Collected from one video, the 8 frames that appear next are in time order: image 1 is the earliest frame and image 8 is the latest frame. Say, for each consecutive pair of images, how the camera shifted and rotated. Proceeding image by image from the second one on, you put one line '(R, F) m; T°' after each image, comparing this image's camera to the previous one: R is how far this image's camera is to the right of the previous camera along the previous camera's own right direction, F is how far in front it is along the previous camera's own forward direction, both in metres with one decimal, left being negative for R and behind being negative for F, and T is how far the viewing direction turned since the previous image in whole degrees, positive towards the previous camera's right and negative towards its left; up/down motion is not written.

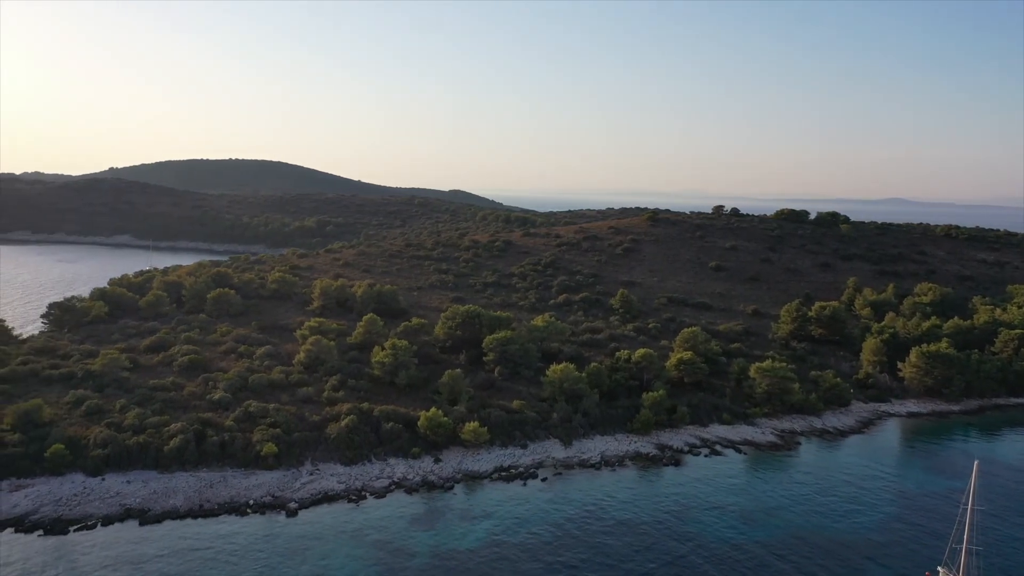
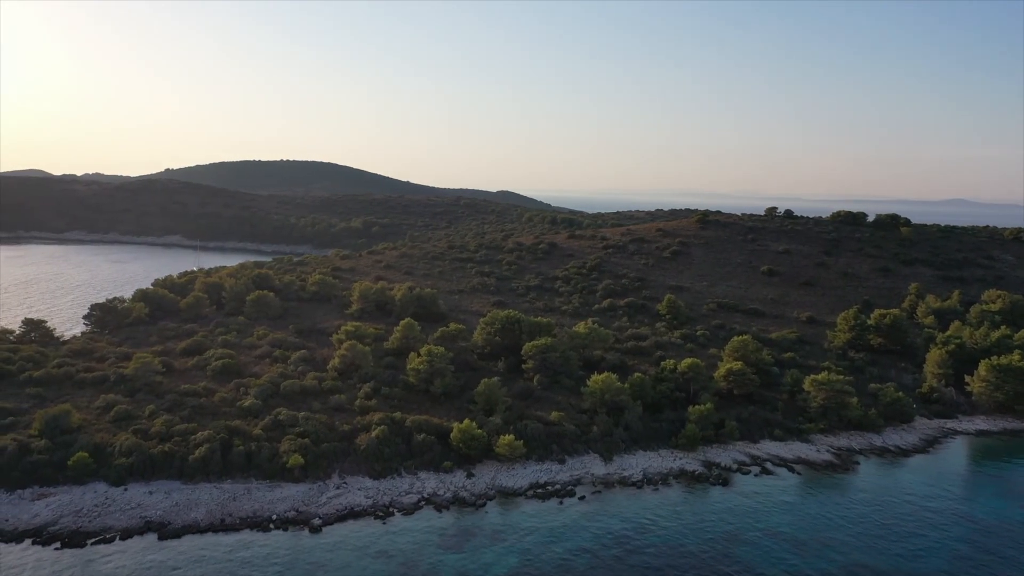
(+0.3, +1.2) m; -3°
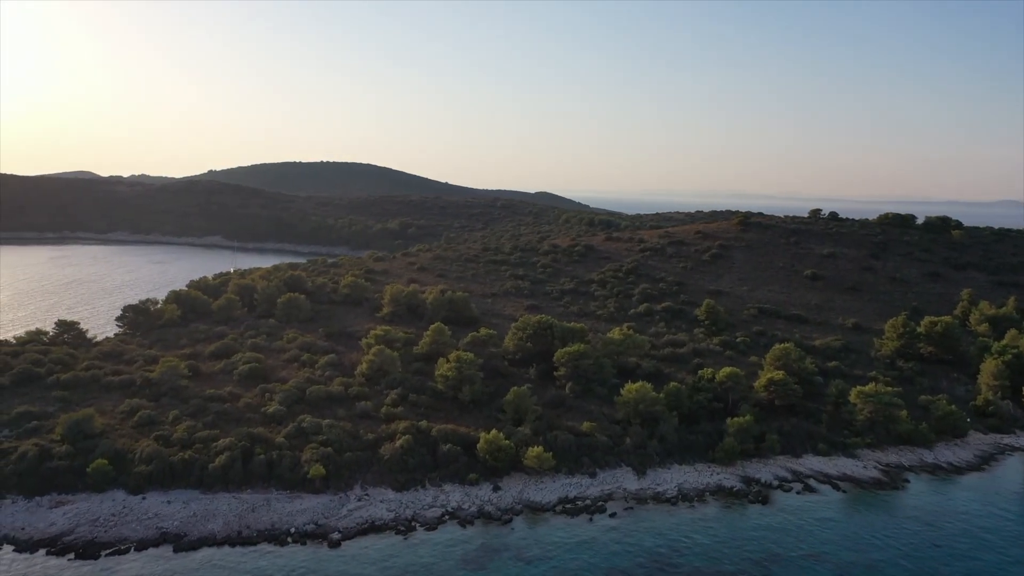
(+0.2, +0.9) m; -3°
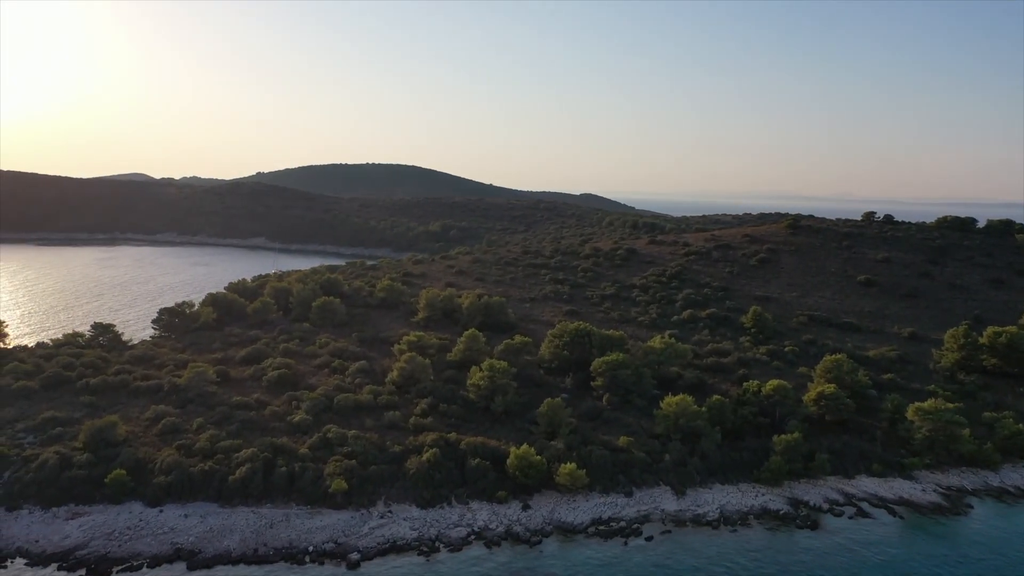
(+0.3, +1.1) m; -3°
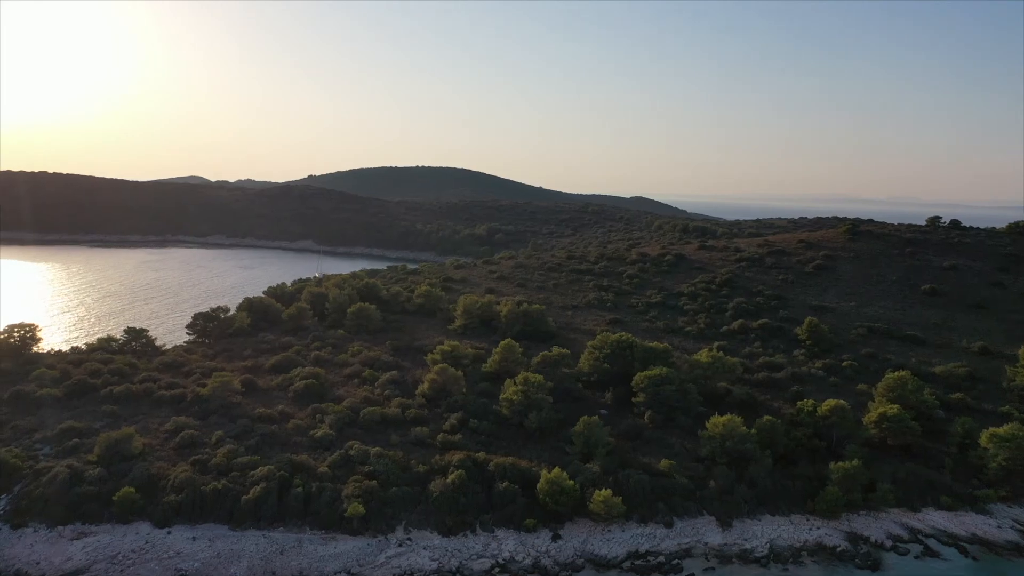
(+0.4, +1.5) m; -4°
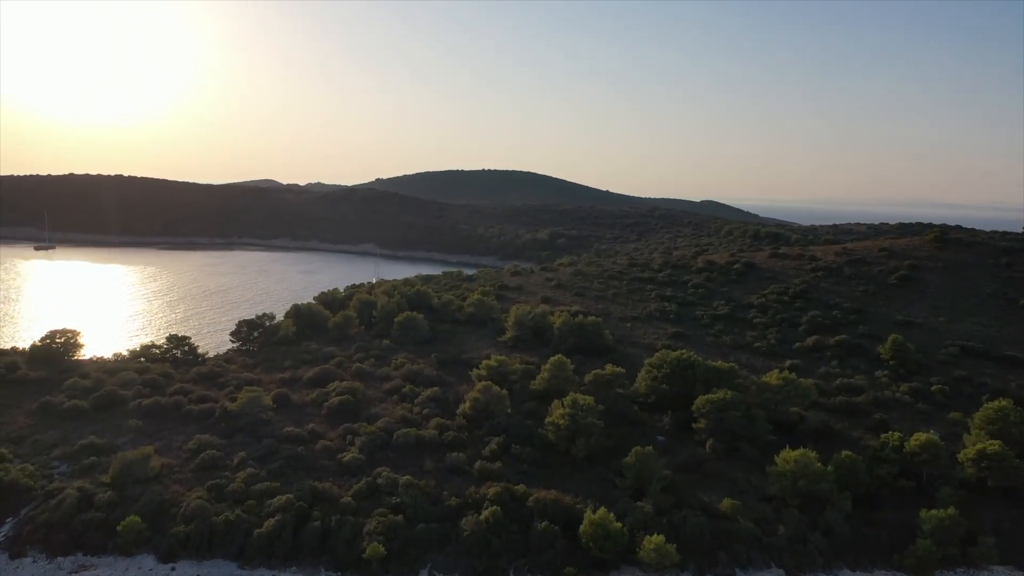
(+0.5, +2.1) m; -5°
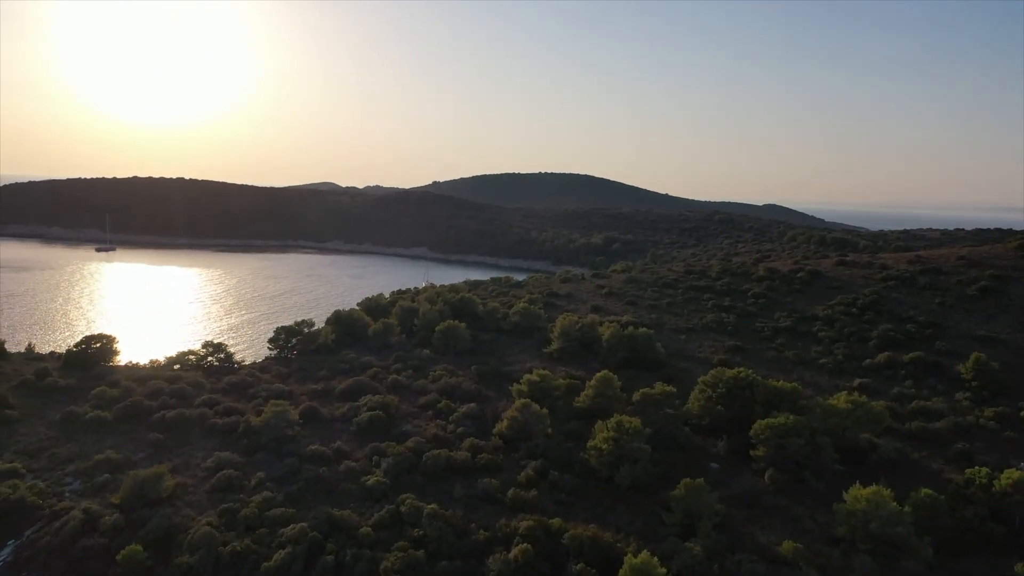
(+0.5, +1.8) m; -4°
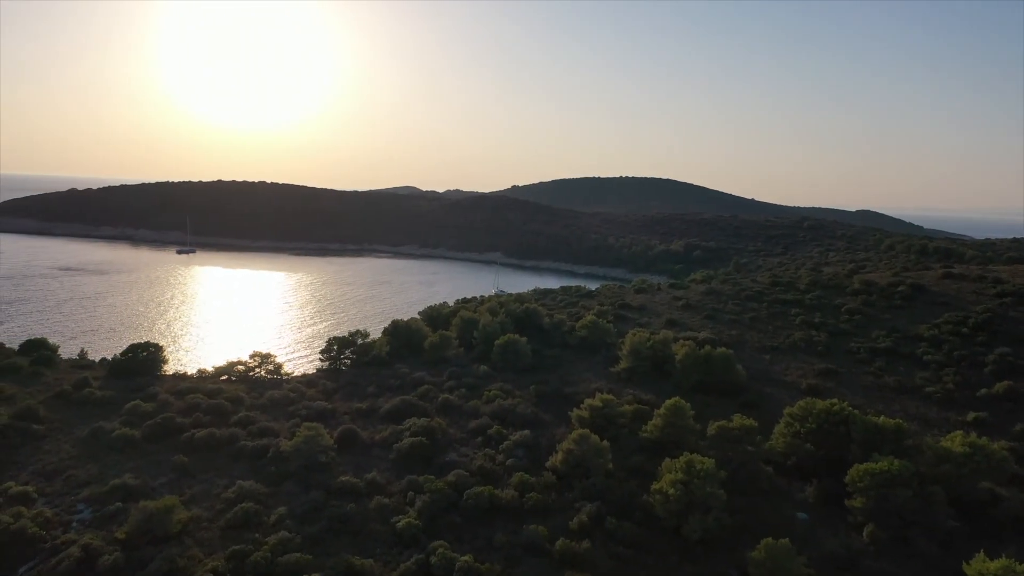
(+0.6, +2.6) m; -6°
